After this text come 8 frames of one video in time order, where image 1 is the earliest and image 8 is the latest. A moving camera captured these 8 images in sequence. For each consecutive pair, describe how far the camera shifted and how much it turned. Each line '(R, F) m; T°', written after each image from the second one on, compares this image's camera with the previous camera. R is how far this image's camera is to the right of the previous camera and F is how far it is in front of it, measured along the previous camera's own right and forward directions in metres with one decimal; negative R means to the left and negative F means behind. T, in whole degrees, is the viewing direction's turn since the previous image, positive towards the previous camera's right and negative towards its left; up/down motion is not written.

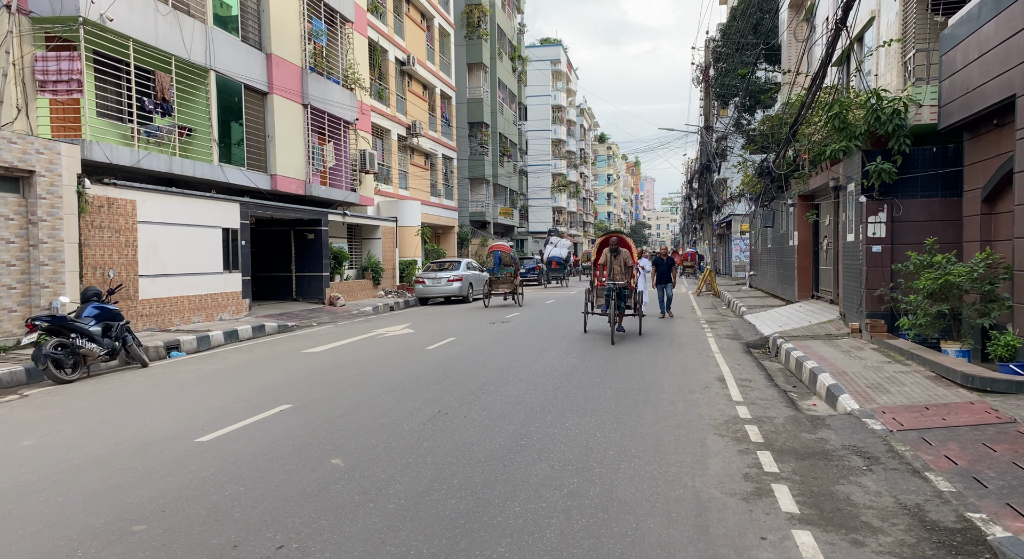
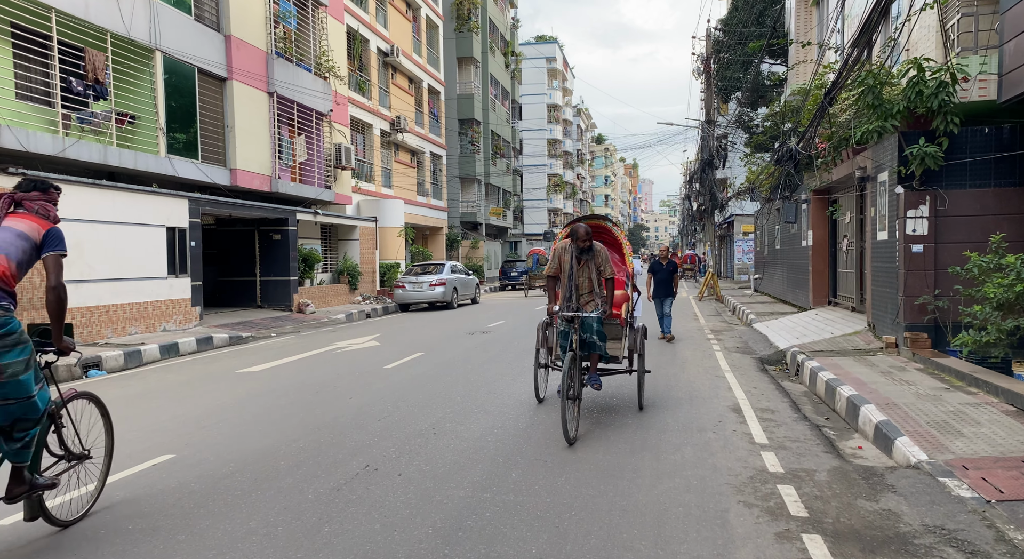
(+0.3, +1.7) m; 0°
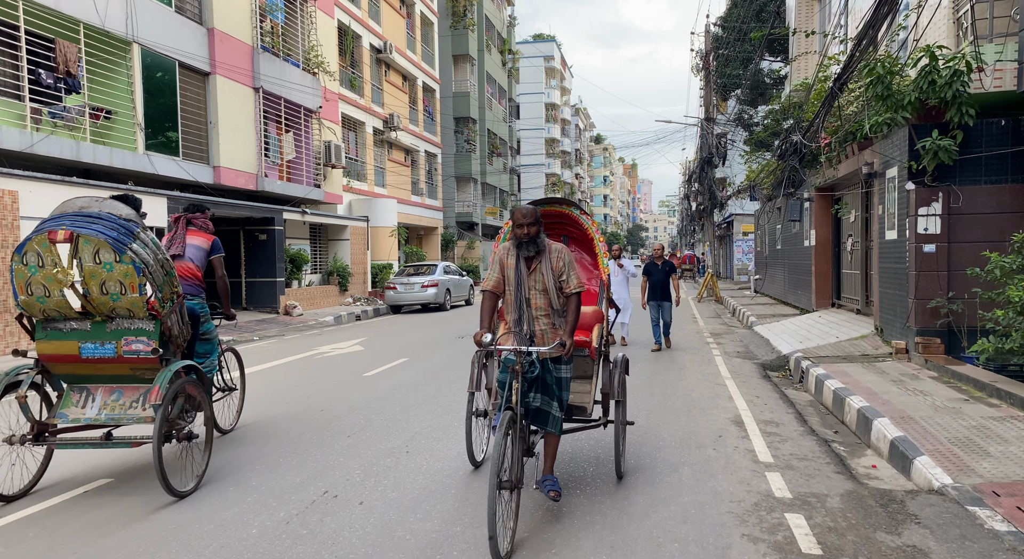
(+0.2, +0.5) m; 0°
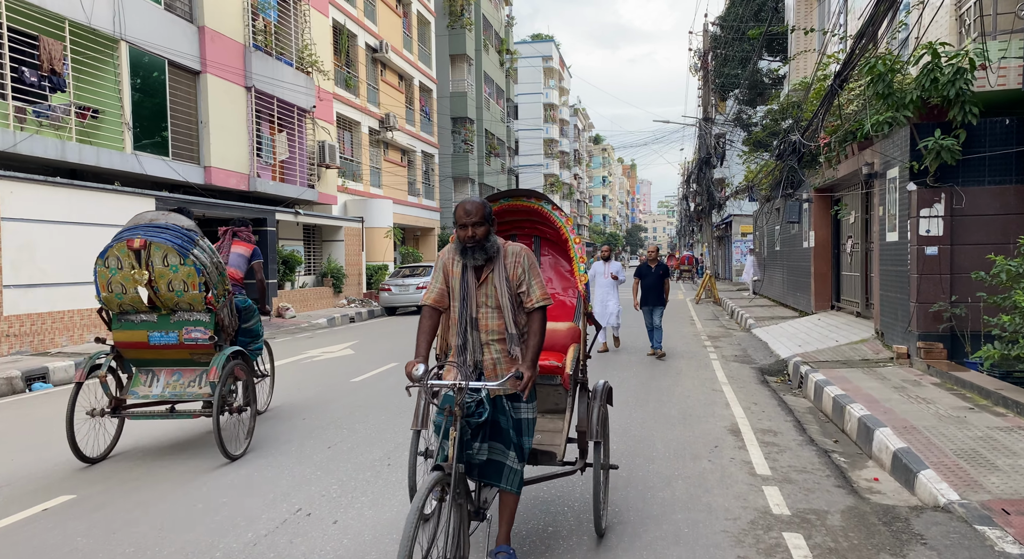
(+0.1, +0.2) m; 0°
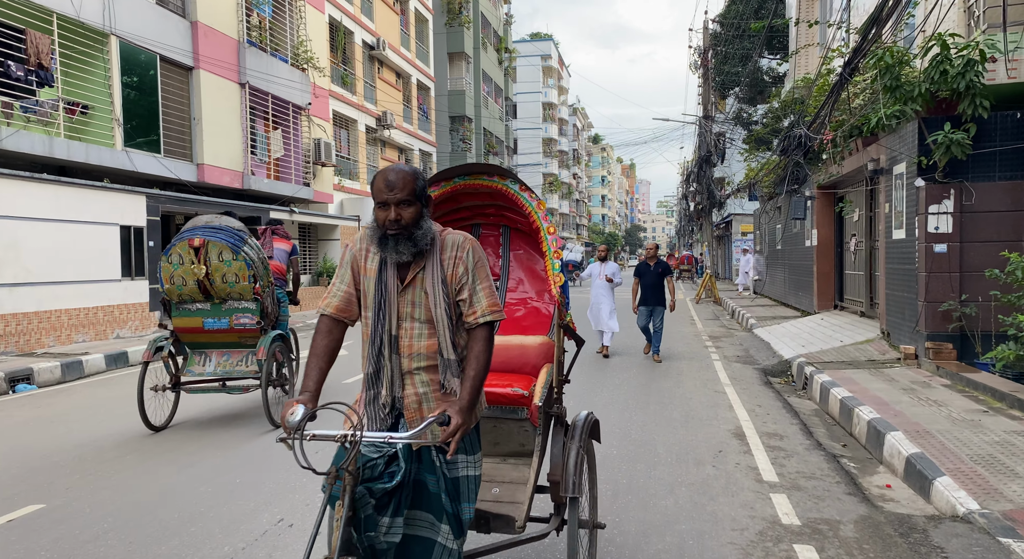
(0.0, +0.2) m; 0°
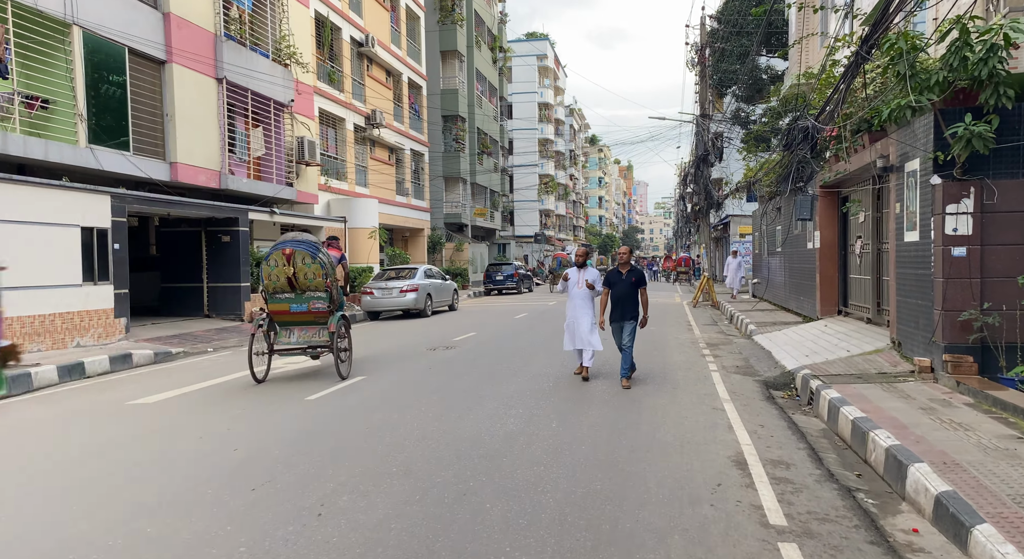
(+0.2, +0.7) m; 0°
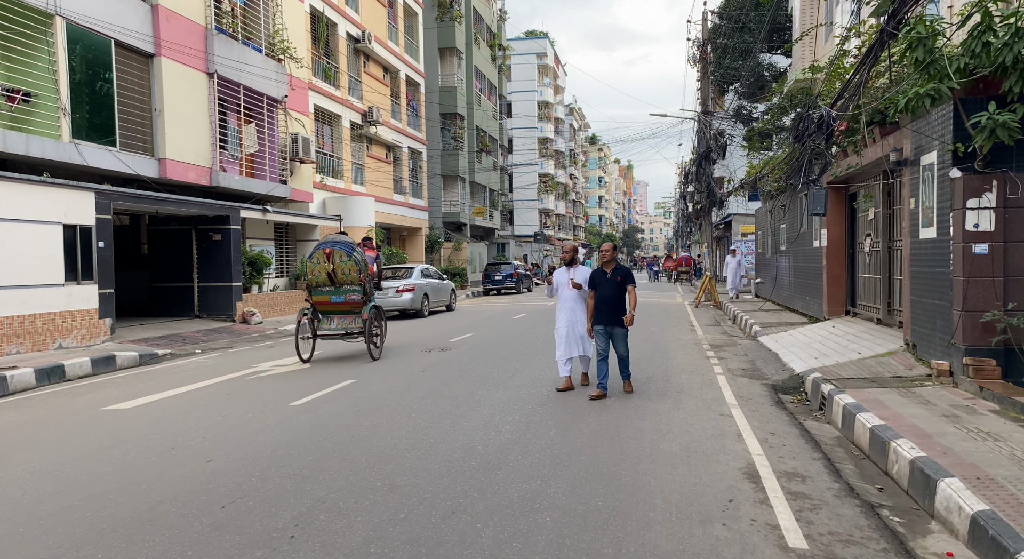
(0.0, +0.4) m; 0°
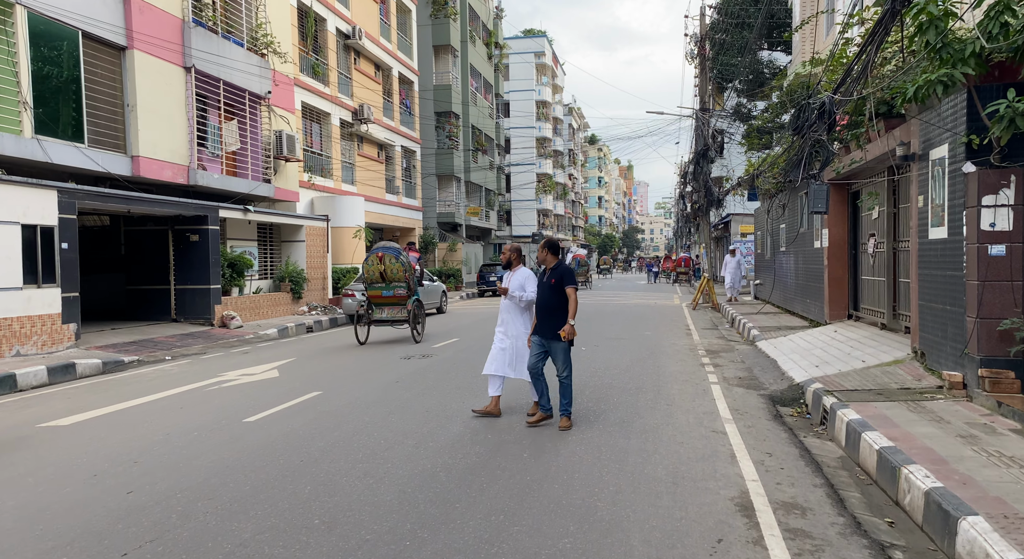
(+0.3, +0.6) m; 0°
